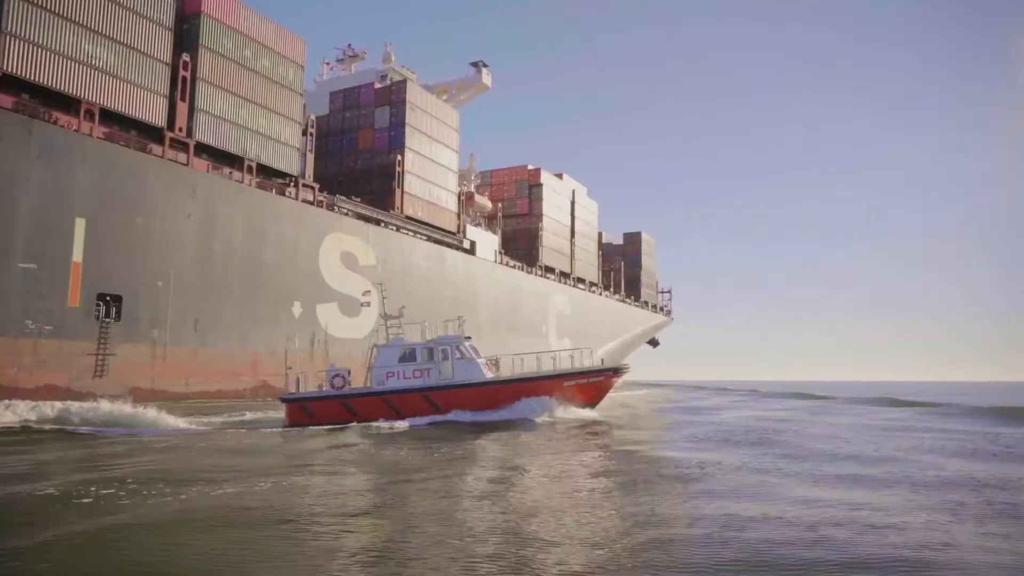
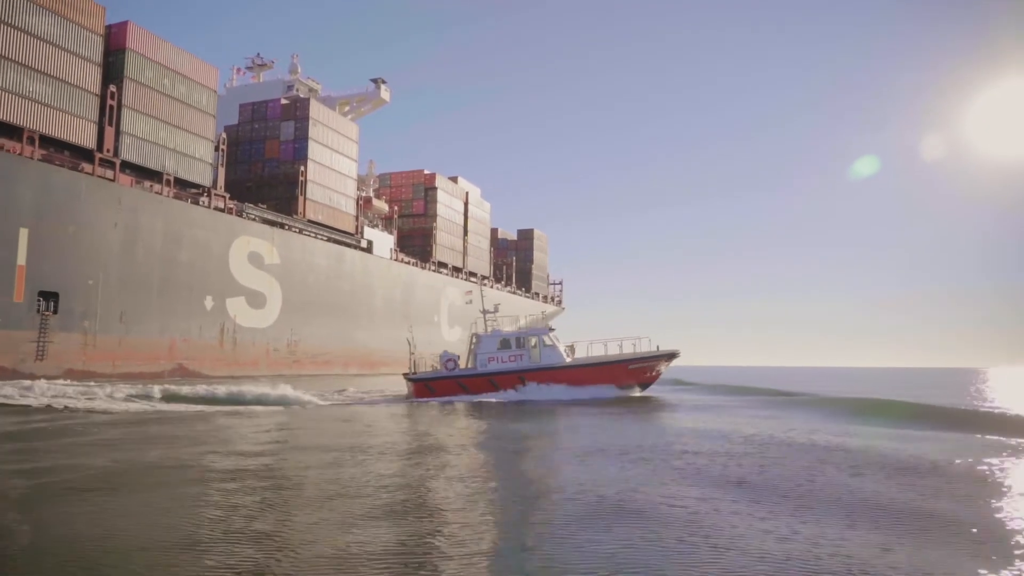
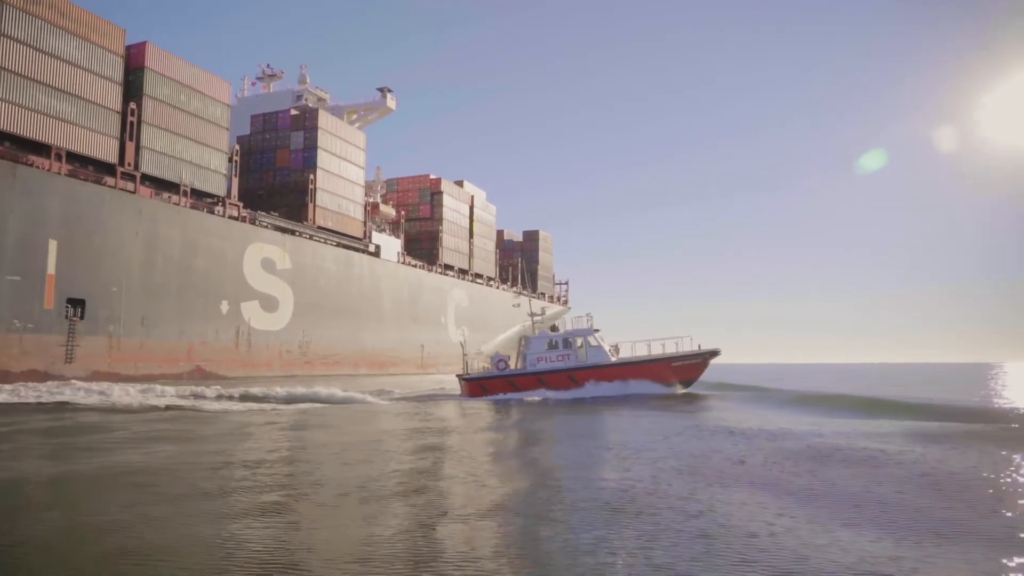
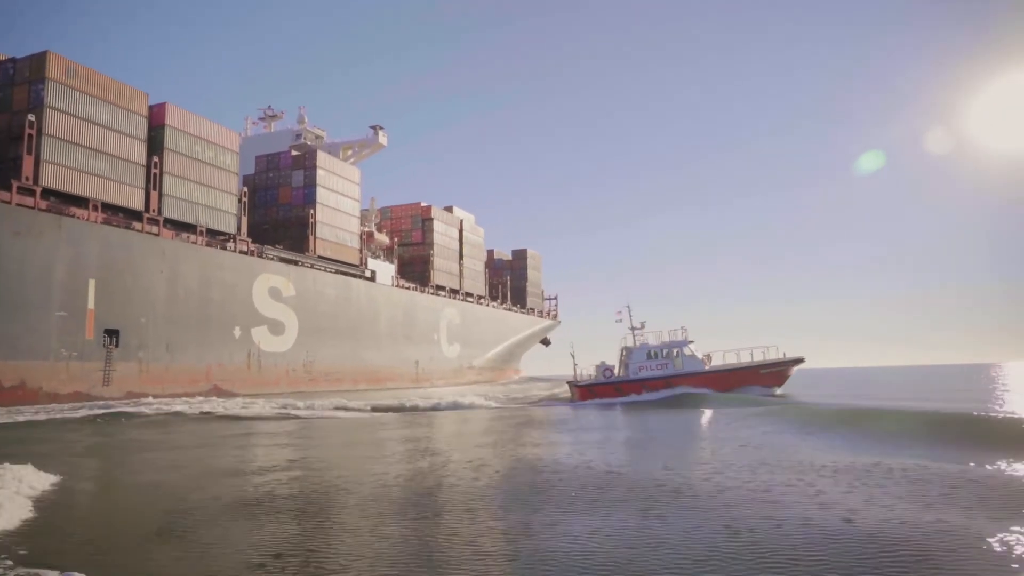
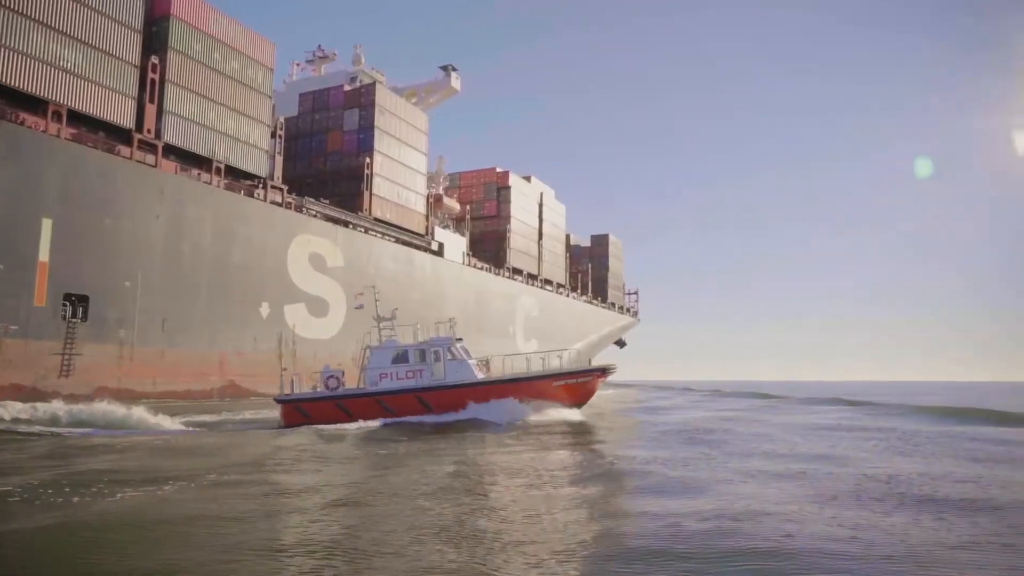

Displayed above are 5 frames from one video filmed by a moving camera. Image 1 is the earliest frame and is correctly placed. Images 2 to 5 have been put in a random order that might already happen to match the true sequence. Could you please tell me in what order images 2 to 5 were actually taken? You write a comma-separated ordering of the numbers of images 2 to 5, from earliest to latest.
5, 2, 3, 4
